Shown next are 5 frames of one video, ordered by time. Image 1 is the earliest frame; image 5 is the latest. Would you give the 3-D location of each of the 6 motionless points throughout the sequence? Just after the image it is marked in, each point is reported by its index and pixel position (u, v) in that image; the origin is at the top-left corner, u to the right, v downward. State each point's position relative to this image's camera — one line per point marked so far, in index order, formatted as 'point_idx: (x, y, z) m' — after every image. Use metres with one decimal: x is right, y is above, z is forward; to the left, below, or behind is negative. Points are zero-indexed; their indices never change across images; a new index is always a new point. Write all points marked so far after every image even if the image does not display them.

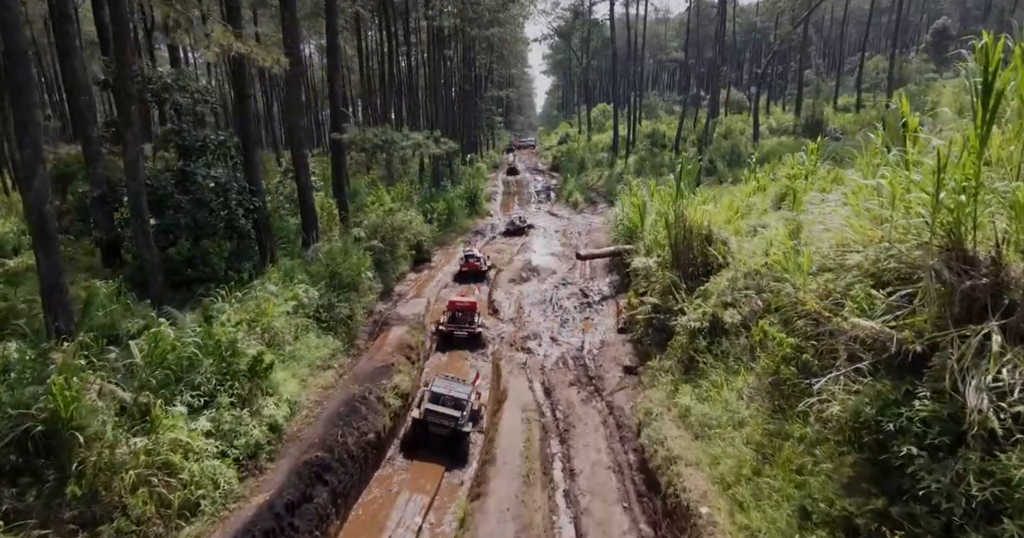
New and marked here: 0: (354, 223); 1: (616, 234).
0: (-4.3, +1.2, +15.9) m
1: (+3.1, +1.0, +17.5) m
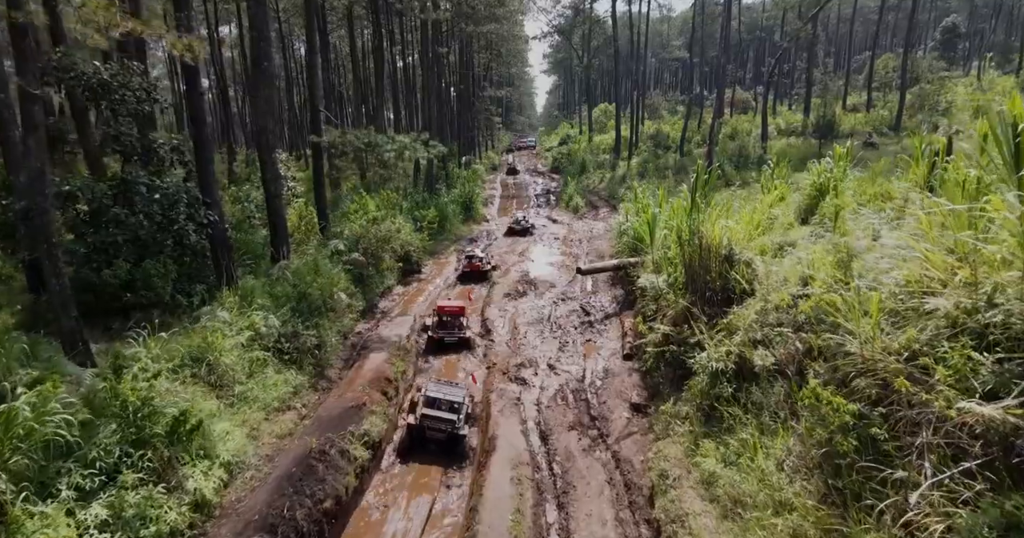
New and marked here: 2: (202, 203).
0: (-4.4, +0.8, +14.6) m
1: (+3.0, +0.7, +16.2) m
2: (-5.0, +1.1, +9.5) m
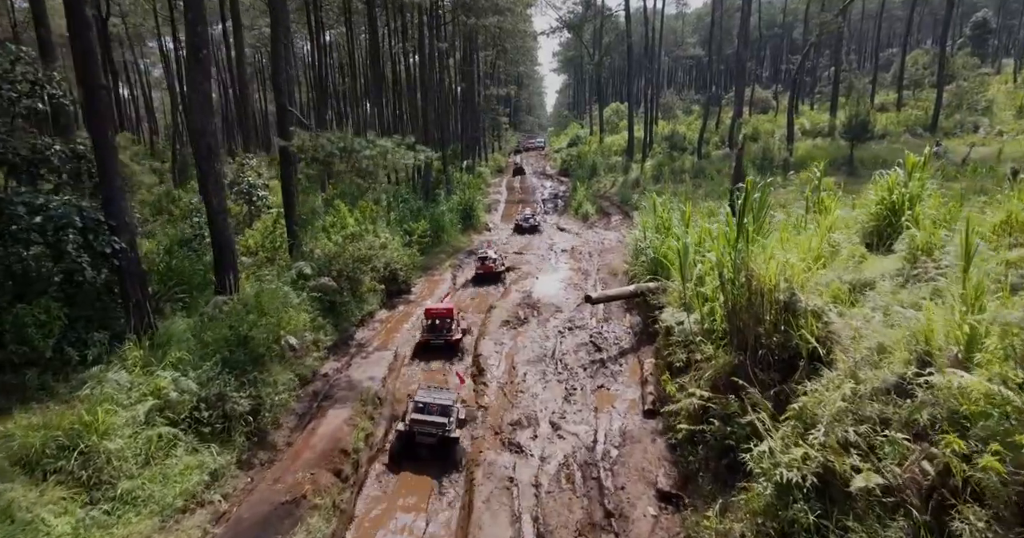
0: (-4.5, +0.3, +12.5) m
1: (+3.0, +0.1, +14.0) m
2: (-5.1, +0.5, +7.4) m
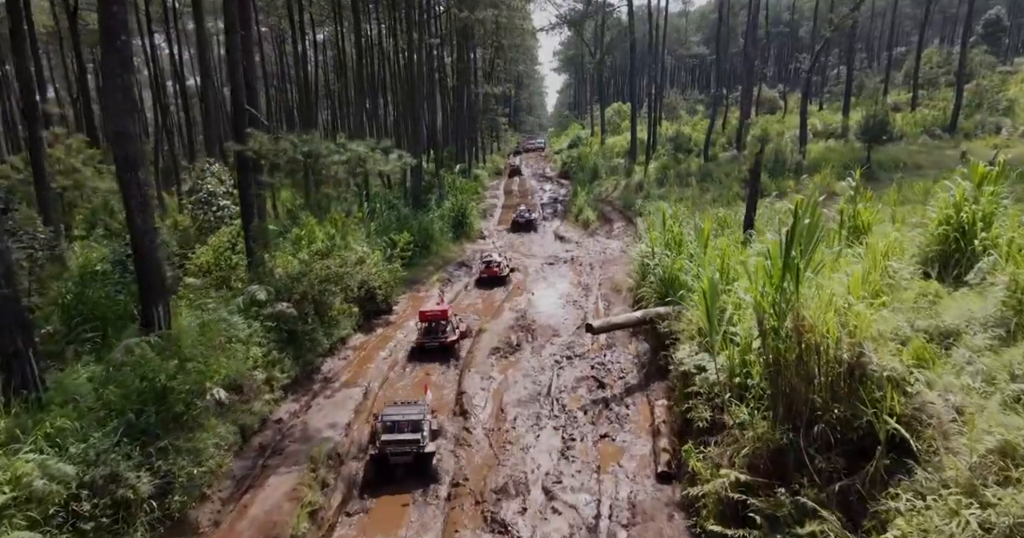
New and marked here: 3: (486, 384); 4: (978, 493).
0: (-4.7, -0.1, +10.9) m
1: (+2.8, -0.3, +12.4) m
2: (-5.3, +0.1, +5.8) m
3: (-0.5, -2.0, +10.5) m
4: (+2.8, -1.3, +3.5) m
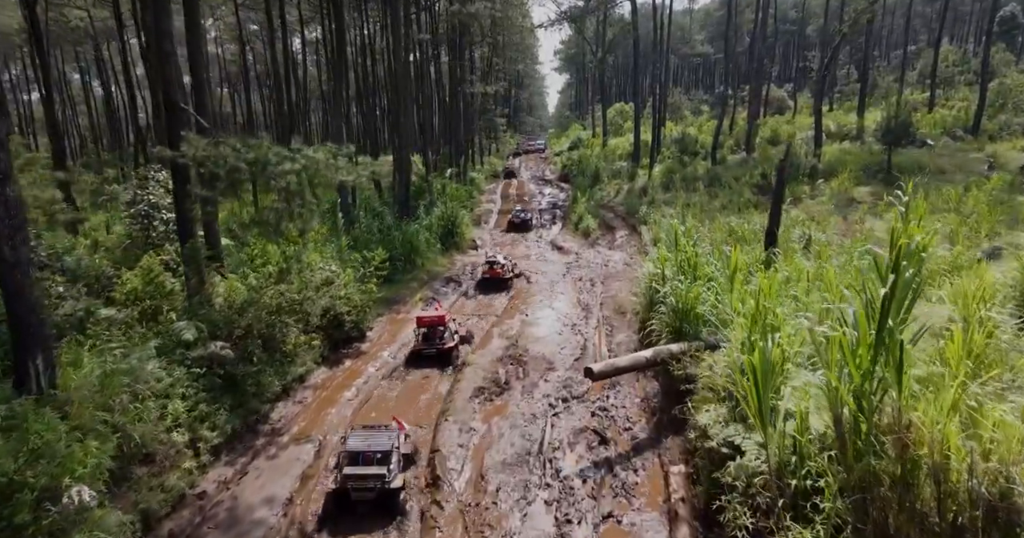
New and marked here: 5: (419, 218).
0: (-4.9, -0.5, +9.2) m
1: (+2.5, -0.8, +10.6) m
2: (-5.6, -0.3, +4.1) m
3: (-0.7, -2.5, +8.8) m
4: (+2.6, -1.8, +1.7) m
5: (-3.1, +1.8, +19.3) m
